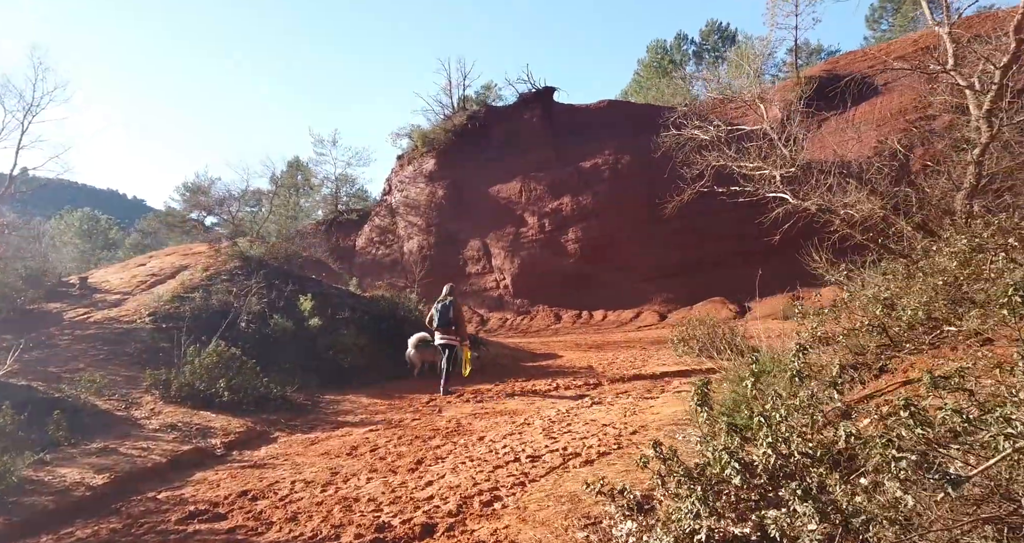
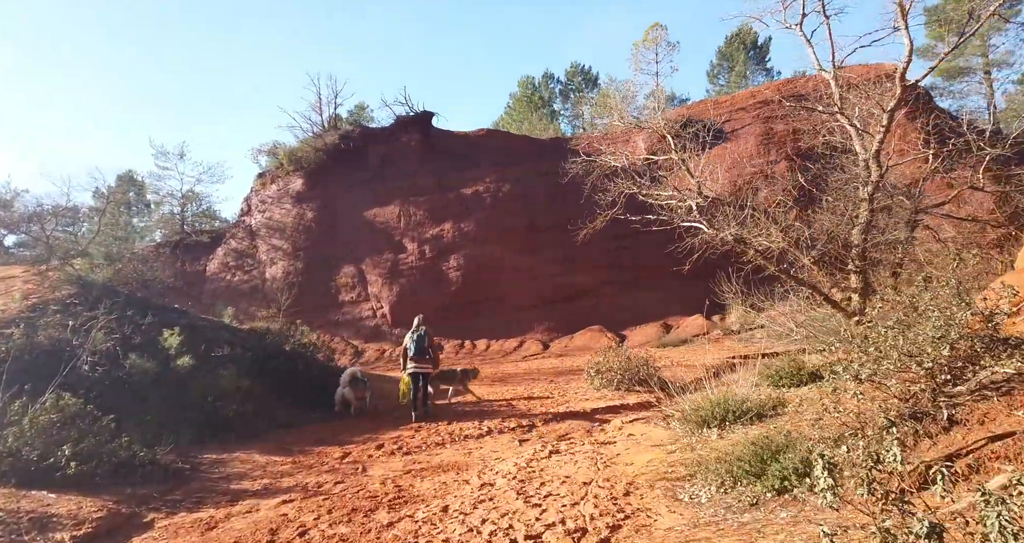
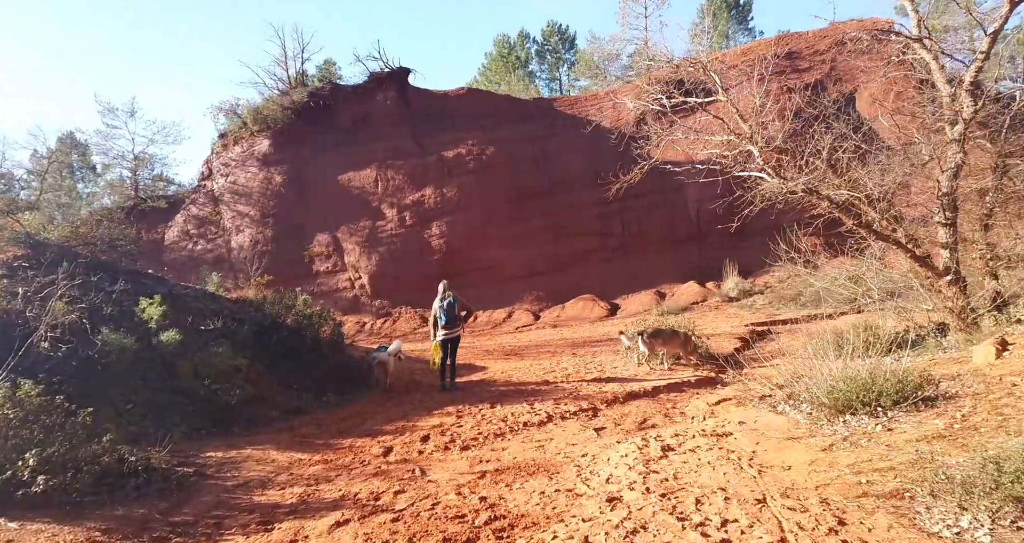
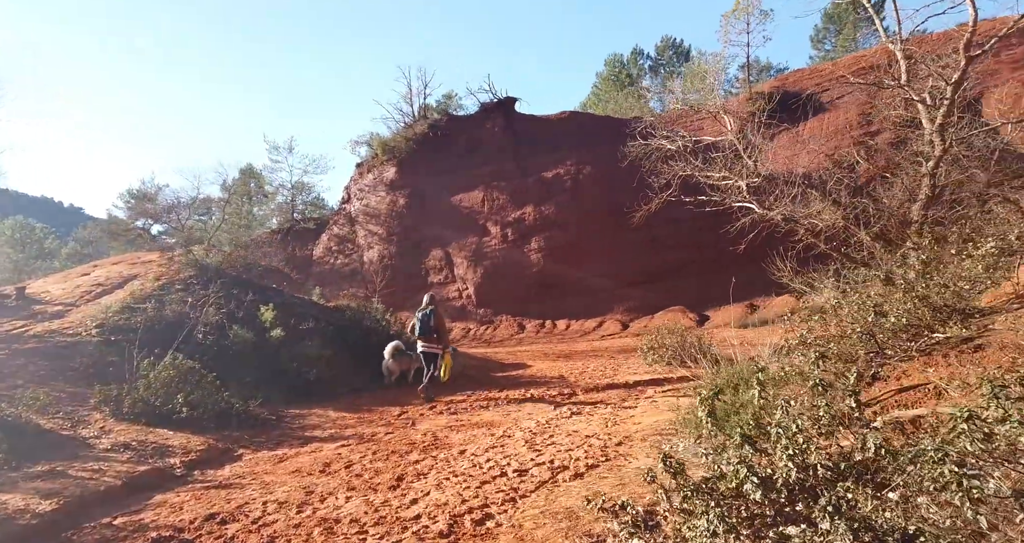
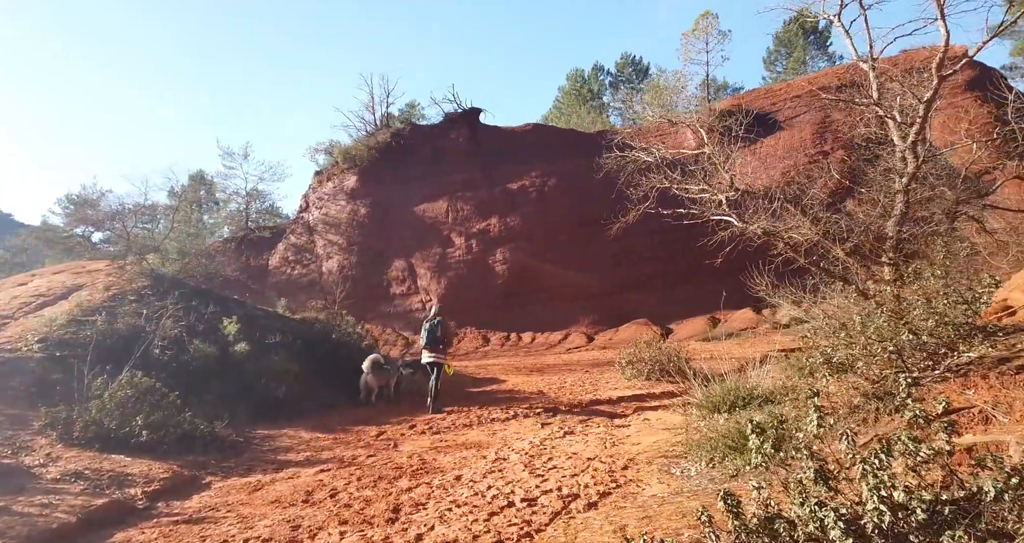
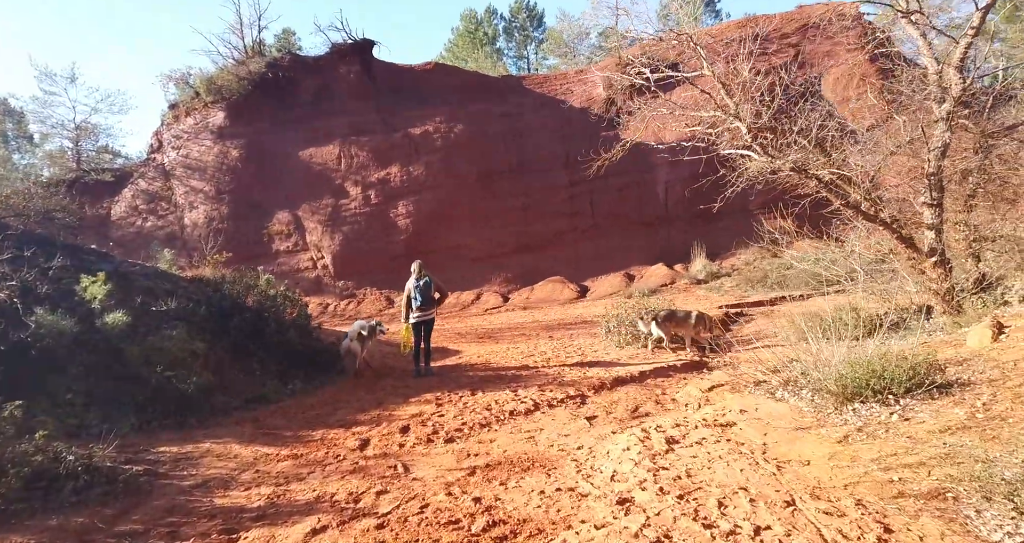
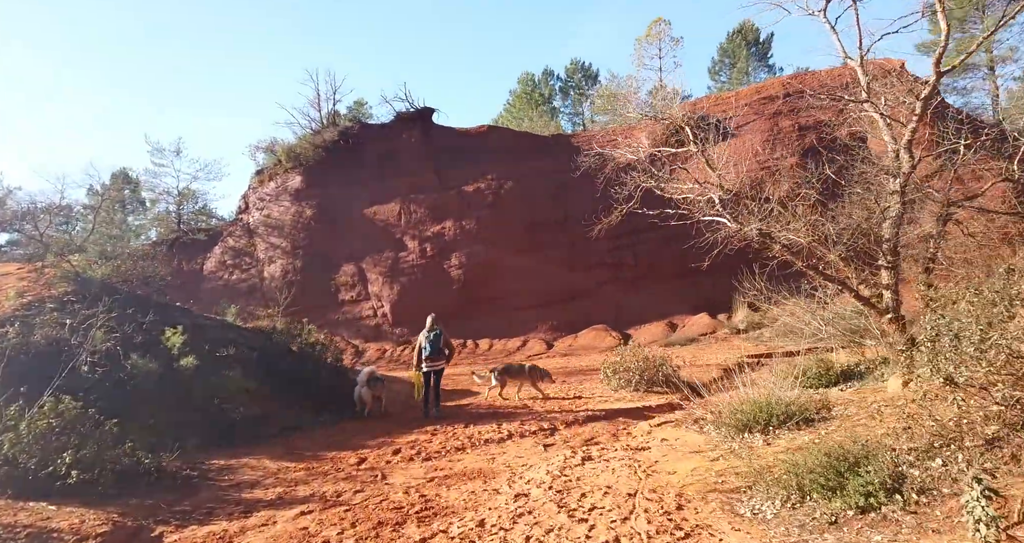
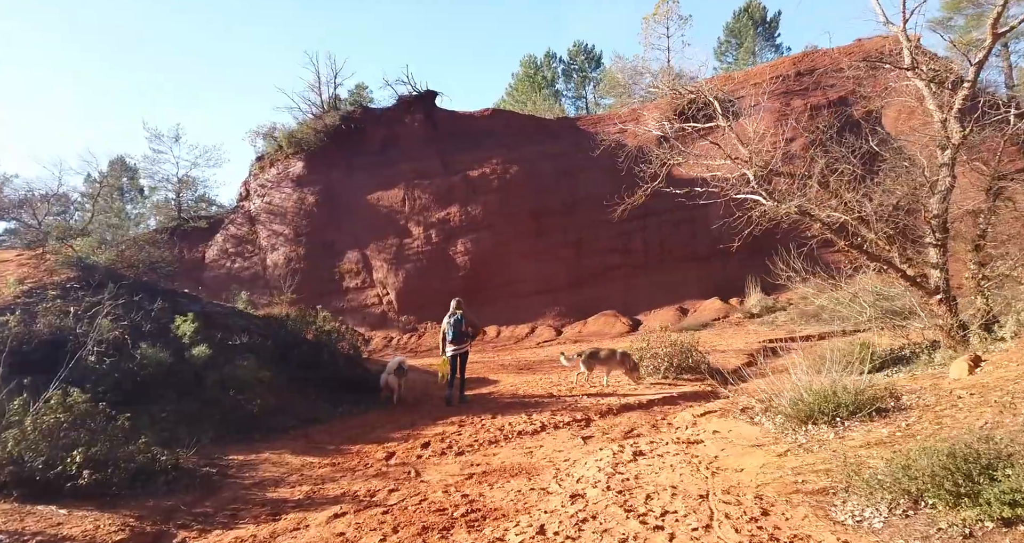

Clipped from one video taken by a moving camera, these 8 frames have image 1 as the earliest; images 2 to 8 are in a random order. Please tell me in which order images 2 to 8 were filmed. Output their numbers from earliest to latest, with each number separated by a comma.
4, 5, 2, 7, 8, 3, 6
